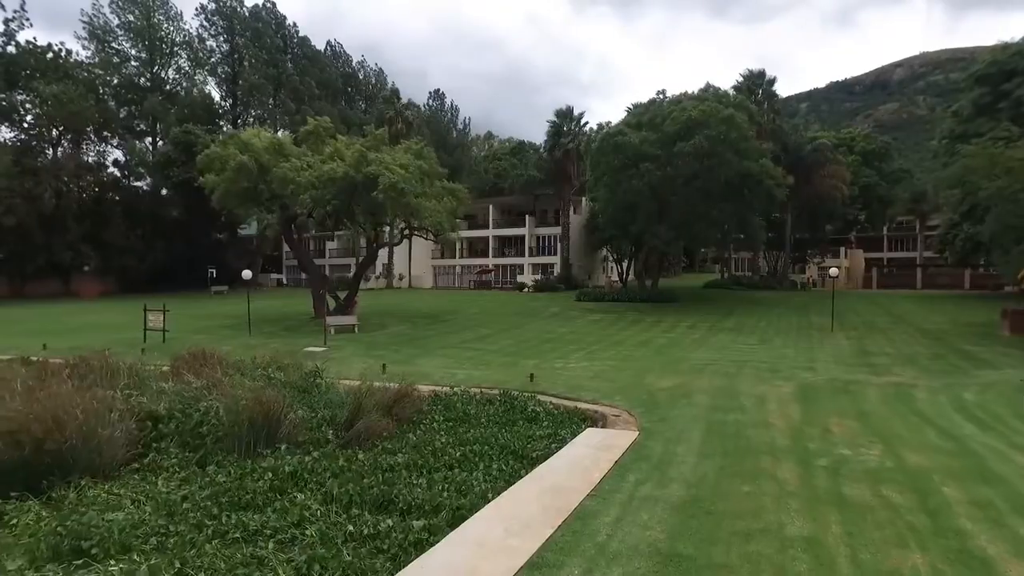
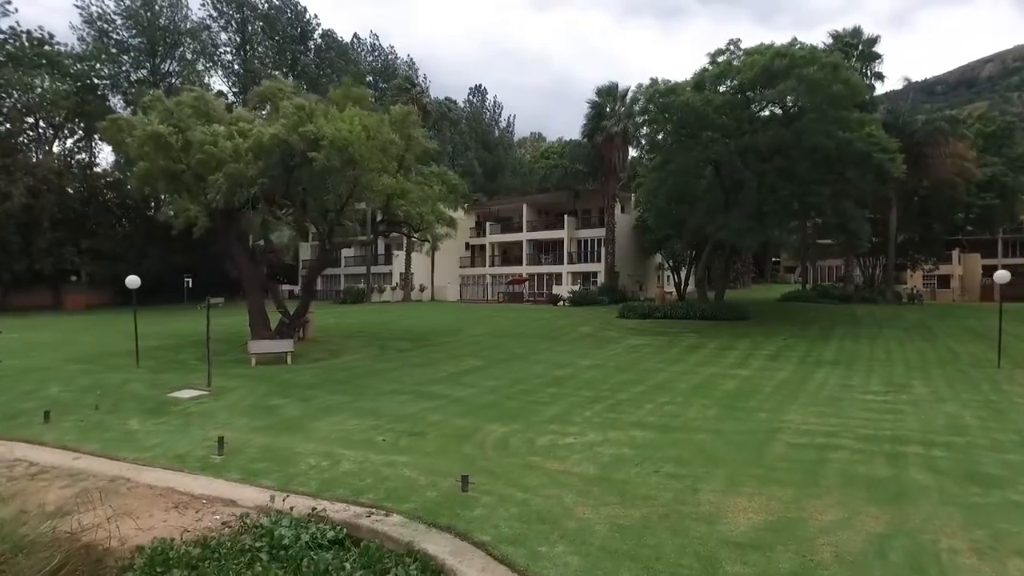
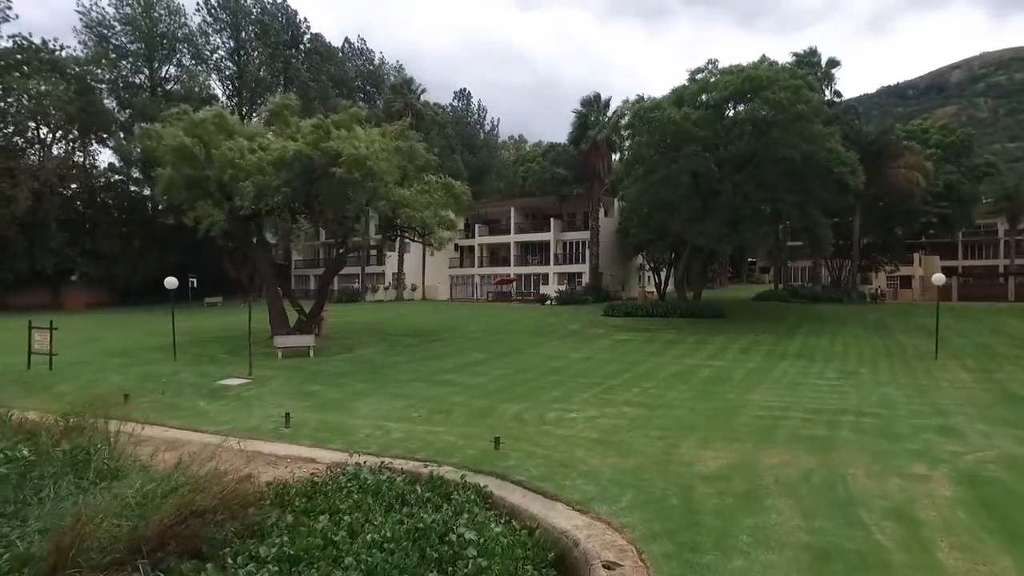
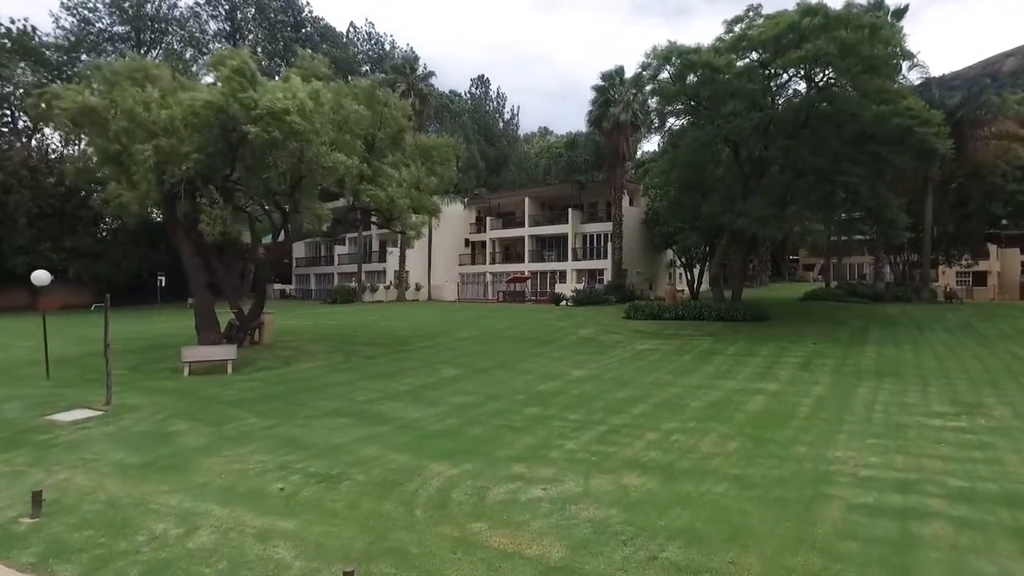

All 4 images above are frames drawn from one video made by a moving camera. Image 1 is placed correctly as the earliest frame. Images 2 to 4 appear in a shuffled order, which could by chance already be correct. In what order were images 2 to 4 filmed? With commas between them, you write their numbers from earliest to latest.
3, 2, 4
